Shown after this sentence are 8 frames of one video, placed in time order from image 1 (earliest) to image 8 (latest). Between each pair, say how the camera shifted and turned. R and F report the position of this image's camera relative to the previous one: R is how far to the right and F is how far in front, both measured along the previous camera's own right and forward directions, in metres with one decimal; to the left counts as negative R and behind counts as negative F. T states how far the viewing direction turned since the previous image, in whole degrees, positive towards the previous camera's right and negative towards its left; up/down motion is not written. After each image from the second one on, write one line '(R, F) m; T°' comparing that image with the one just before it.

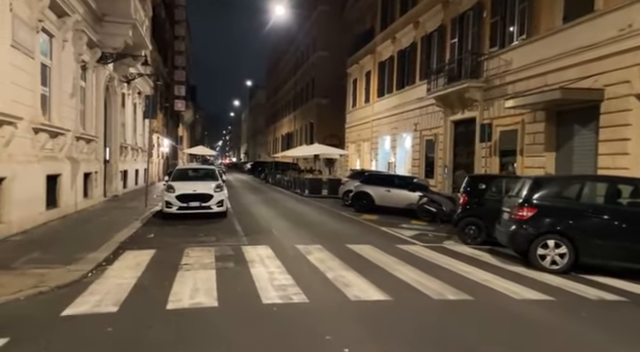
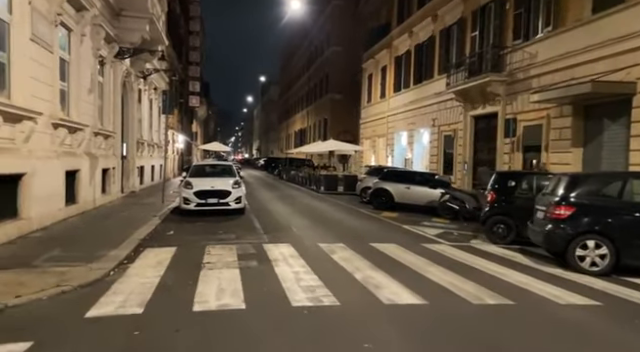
(-0.3, +0.3) m; -2°
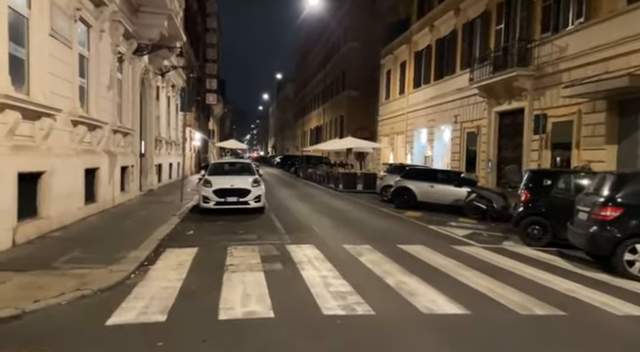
(-0.2, +0.4) m; -2°
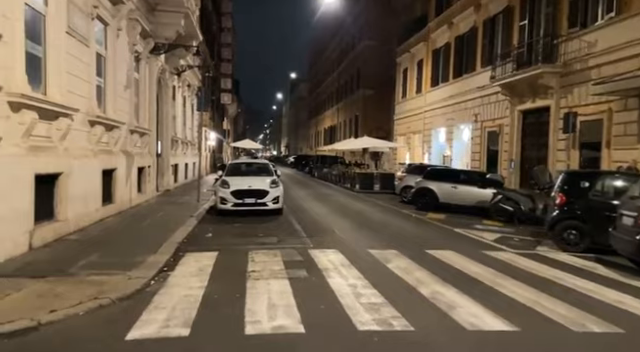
(-0.2, +0.4) m; -2°
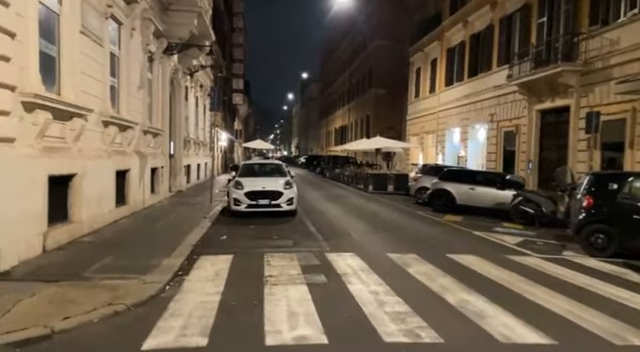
(-0.1, +0.2) m; -1°
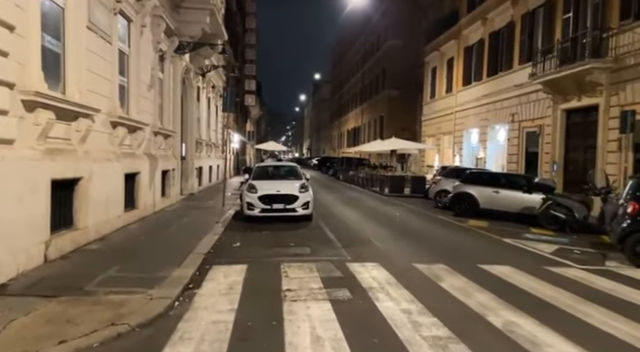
(-0.2, +0.6) m; -2°
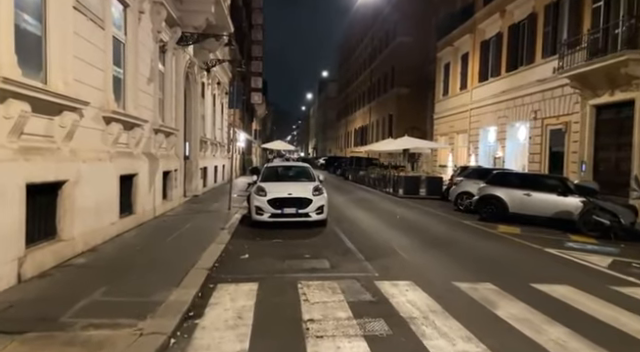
(-0.3, +1.2) m; -1°
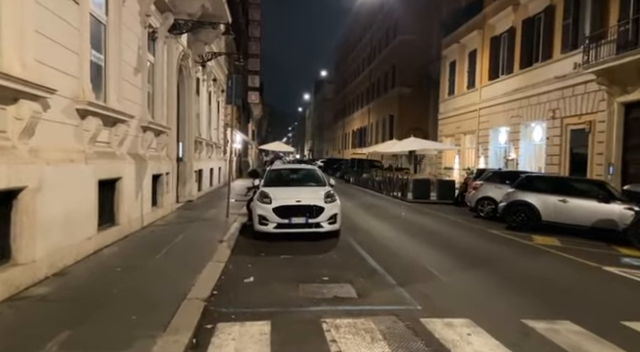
(-0.4, +1.5) m; +1°
